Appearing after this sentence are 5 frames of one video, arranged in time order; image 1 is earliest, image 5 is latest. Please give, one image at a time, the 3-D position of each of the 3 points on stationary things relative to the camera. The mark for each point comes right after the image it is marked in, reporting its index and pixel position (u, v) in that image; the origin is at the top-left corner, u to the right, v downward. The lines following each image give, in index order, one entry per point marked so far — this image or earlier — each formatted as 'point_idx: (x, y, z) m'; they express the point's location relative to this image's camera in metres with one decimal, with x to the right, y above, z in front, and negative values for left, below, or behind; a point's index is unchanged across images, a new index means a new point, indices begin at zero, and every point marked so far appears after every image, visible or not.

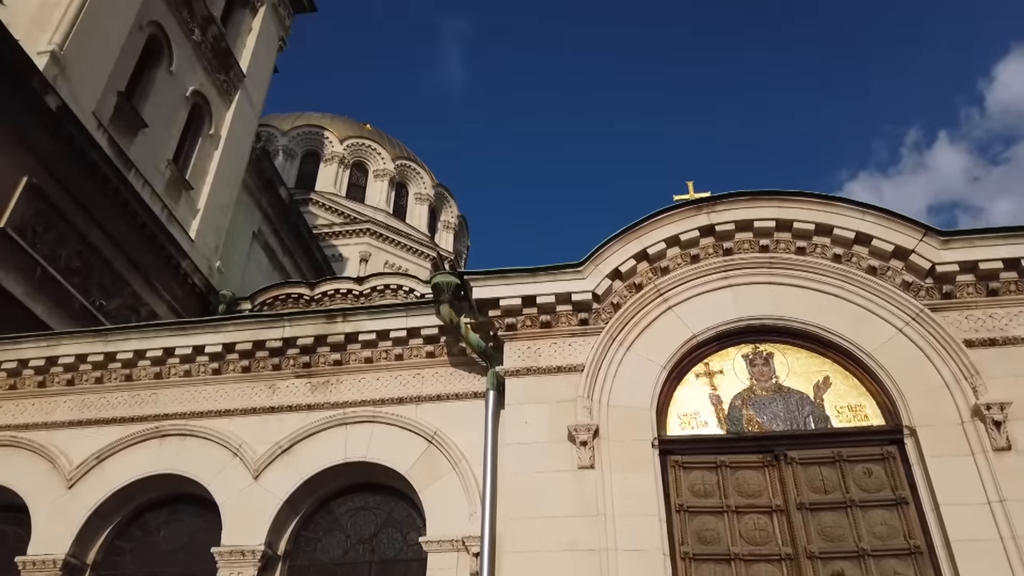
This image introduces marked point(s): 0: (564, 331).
0: (+0.6, -0.5, +8.4) m
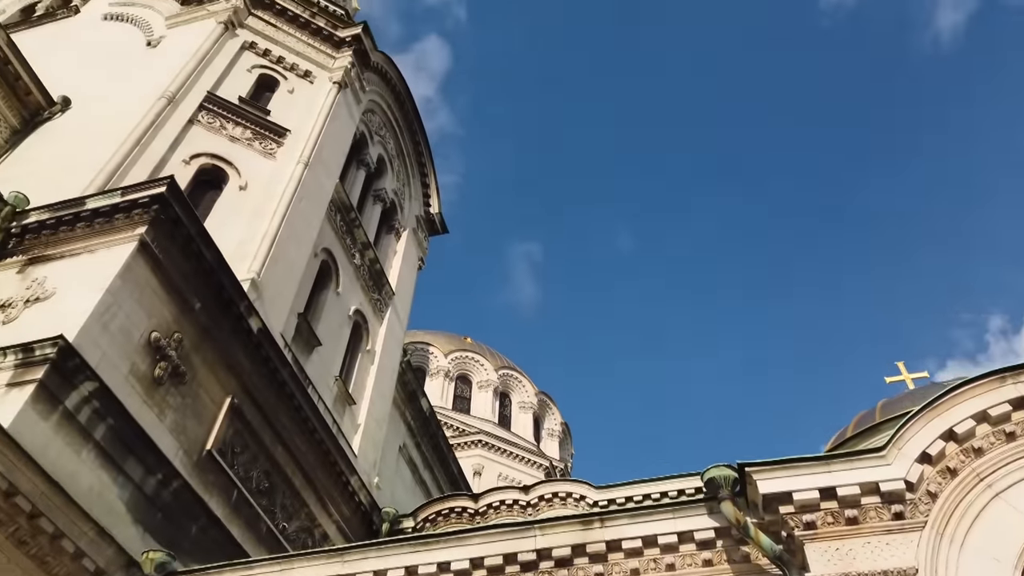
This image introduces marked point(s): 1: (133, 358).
0: (+3.6, -2.4, +7.3) m
1: (-5.6, -1.0, +11.1) m
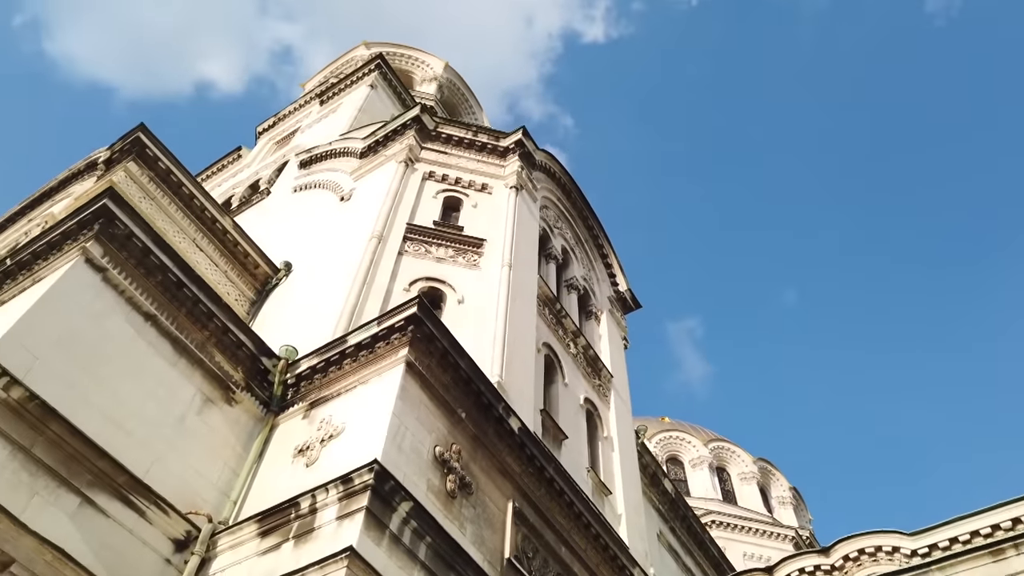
0: (+7.0, -1.5, +5.6) m
1: (-1.3, -2.8, +11.2) m
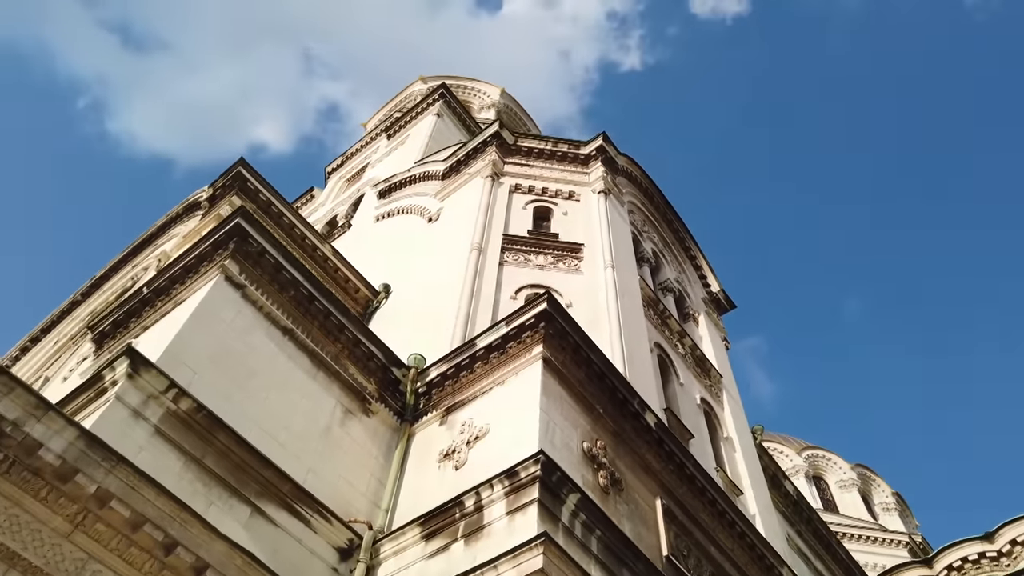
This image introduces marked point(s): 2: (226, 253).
0: (+8.7, -0.4, +4.8) m
1: (+1.0, -2.6, +10.8) m
2: (-4.4, +0.5, +11.6) m
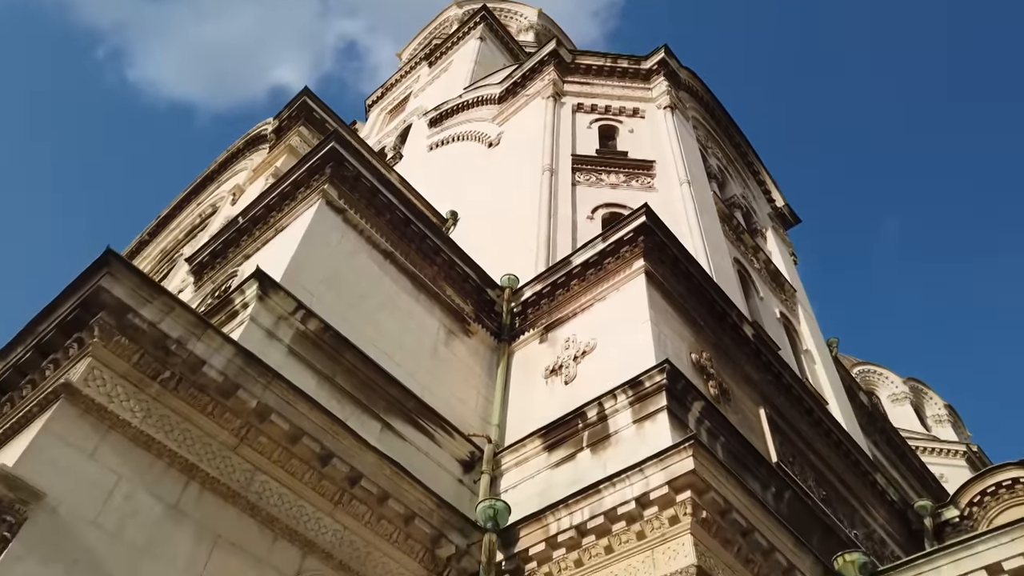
0: (+10.0, +0.6, +4.2) m
1: (+2.6, -1.3, +10.8) m
2: (-2.9, +1.7, +11.5) m
